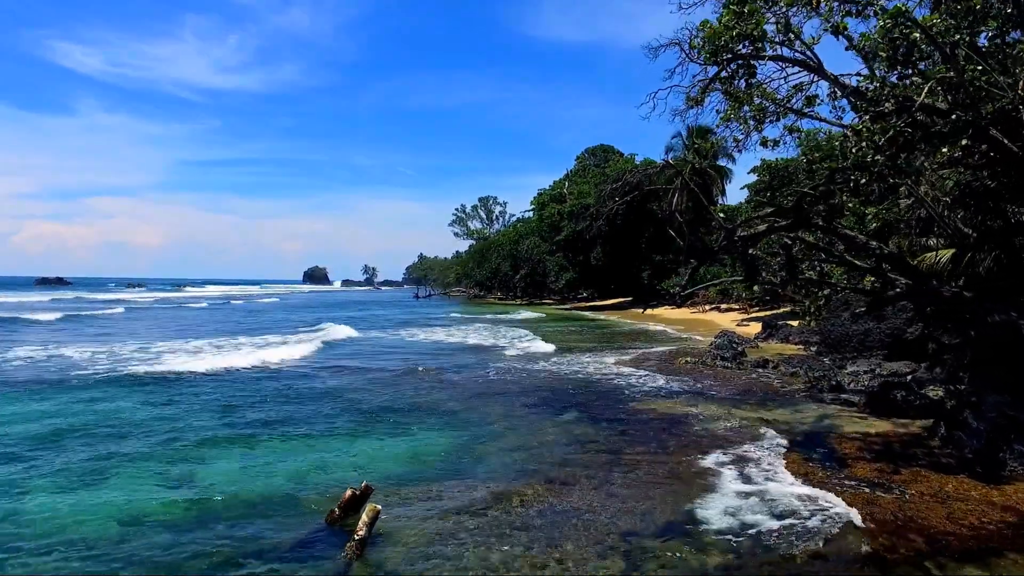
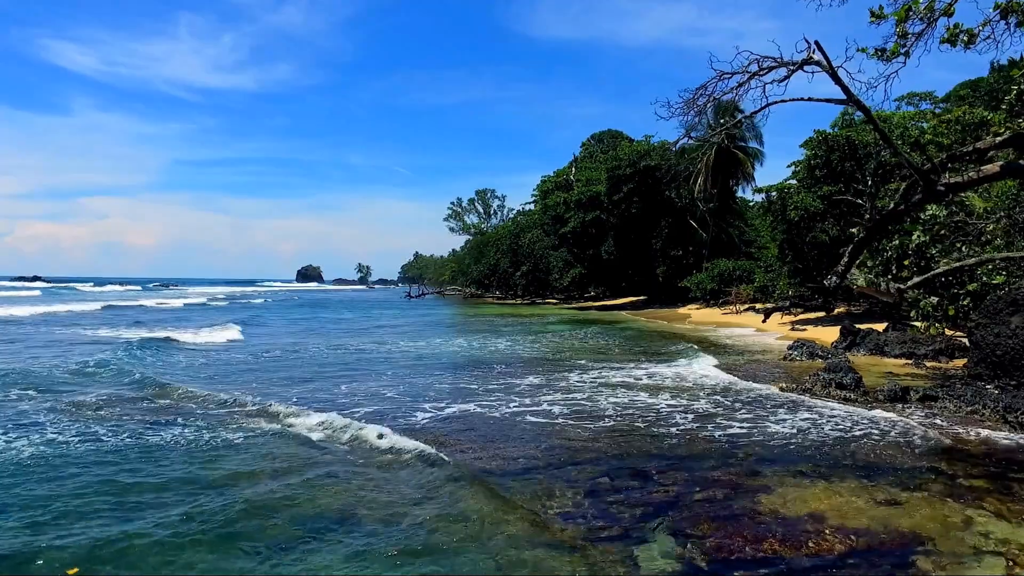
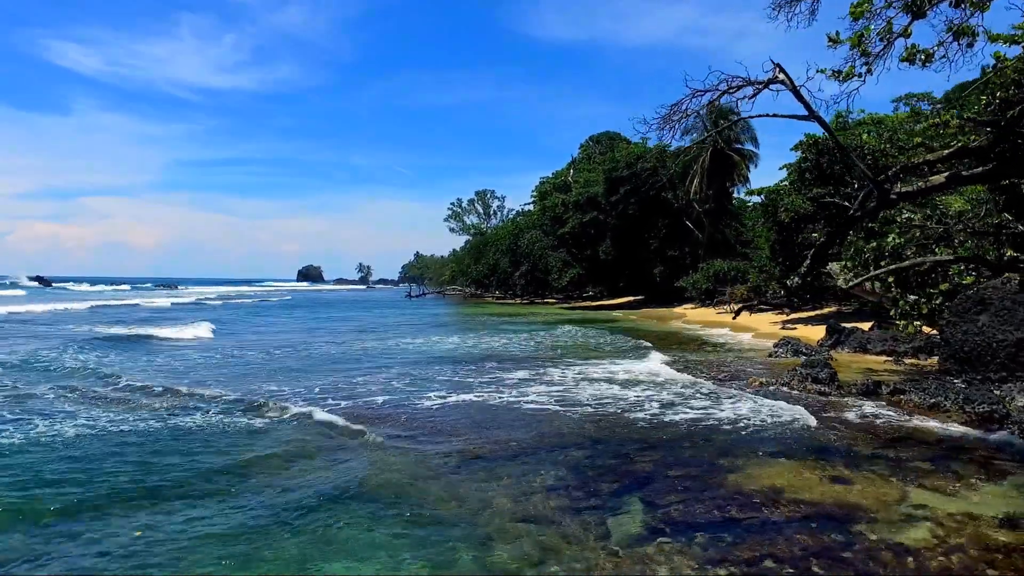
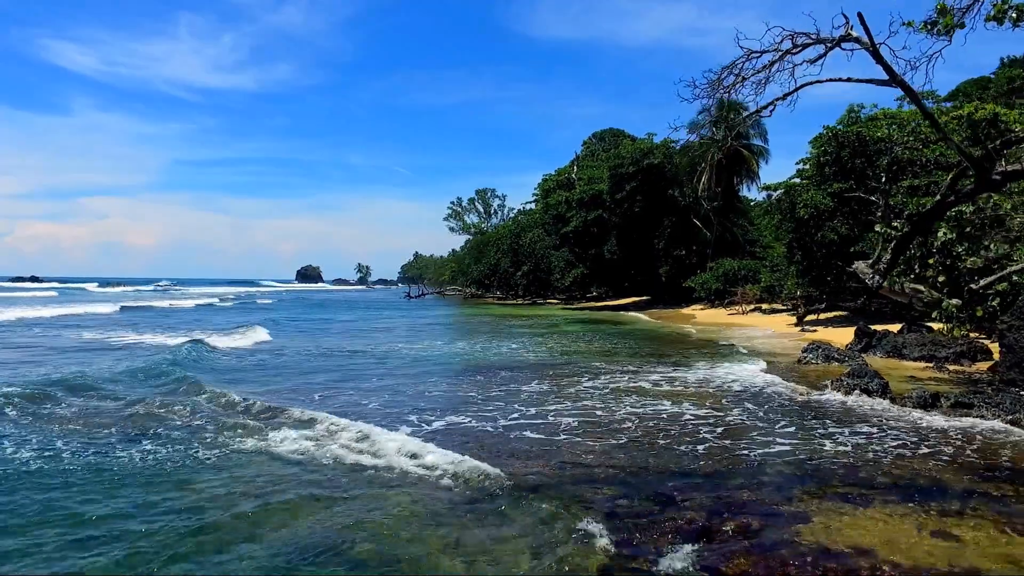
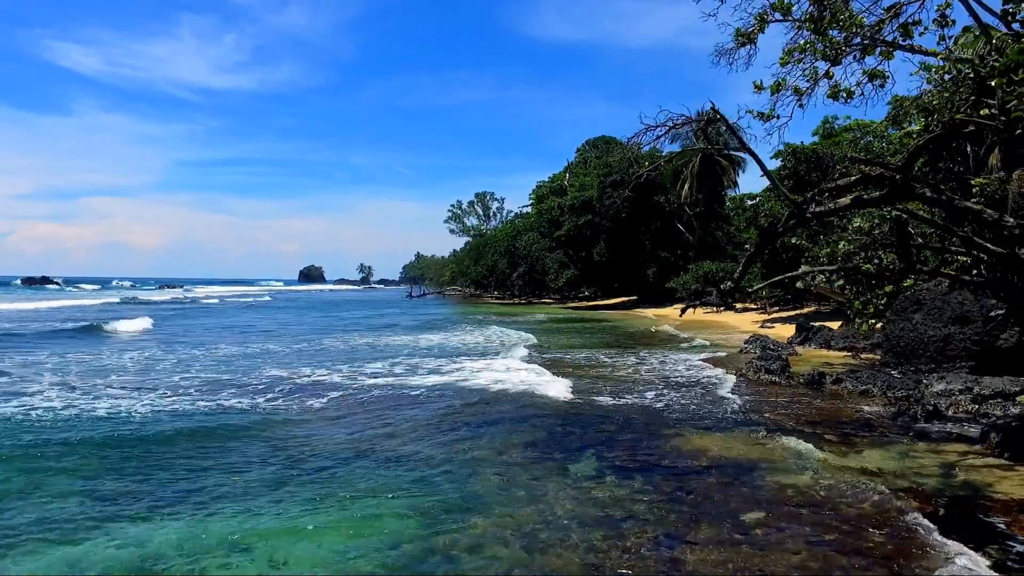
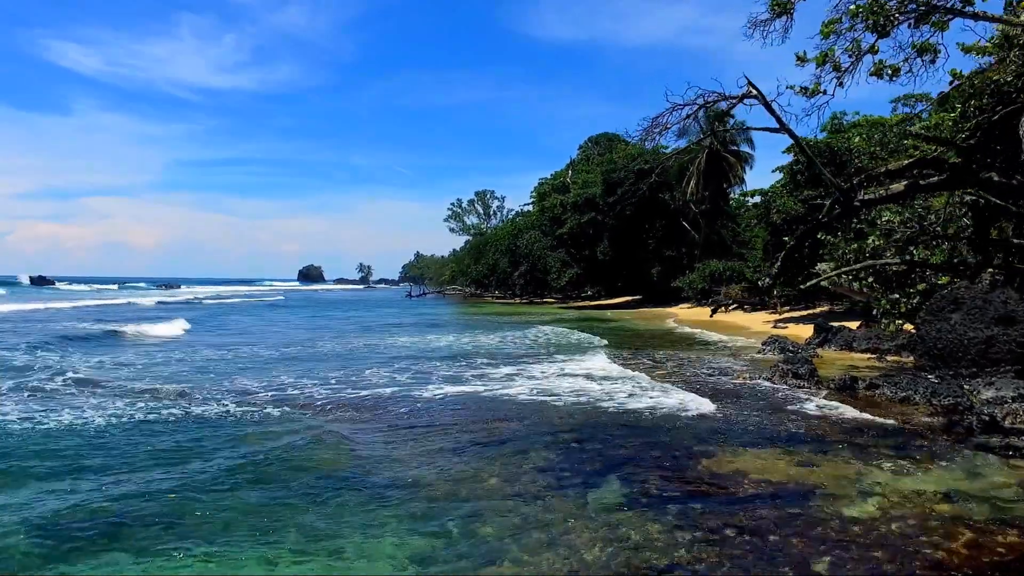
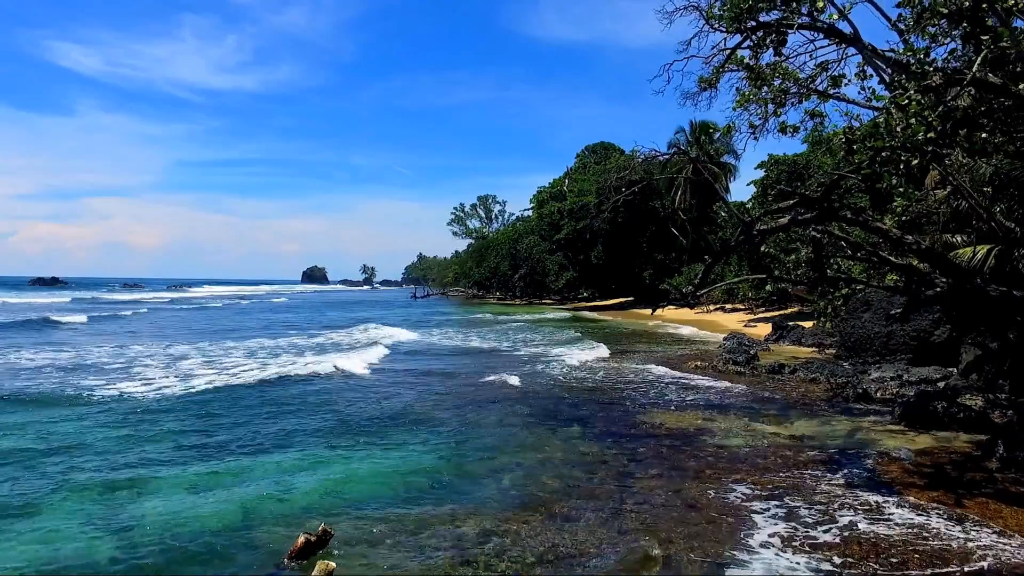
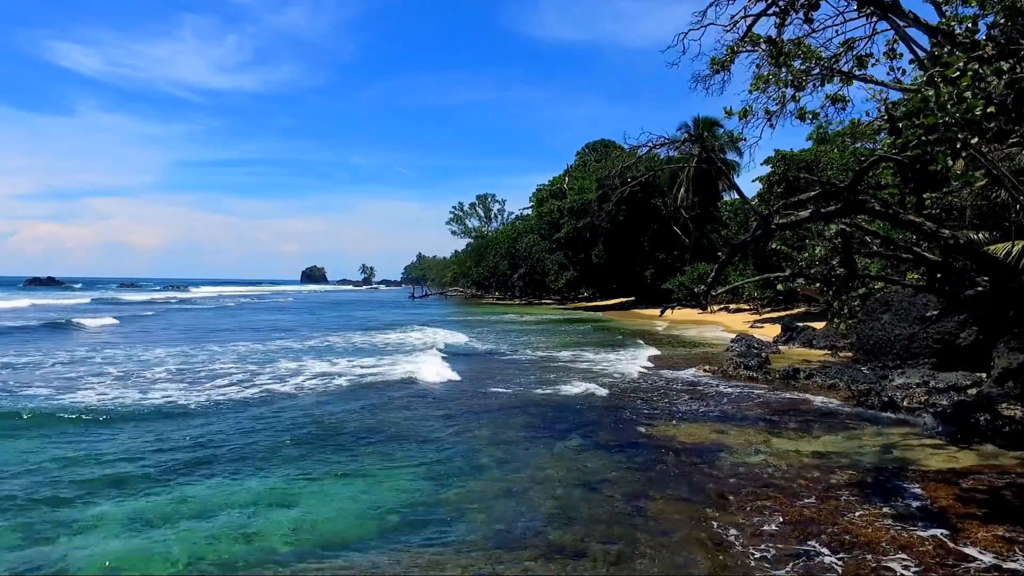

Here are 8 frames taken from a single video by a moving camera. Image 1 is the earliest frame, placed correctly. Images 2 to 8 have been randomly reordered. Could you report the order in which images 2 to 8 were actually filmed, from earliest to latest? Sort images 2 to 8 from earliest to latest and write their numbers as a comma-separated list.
7, 8, 5, 6, 3, 2, 4
